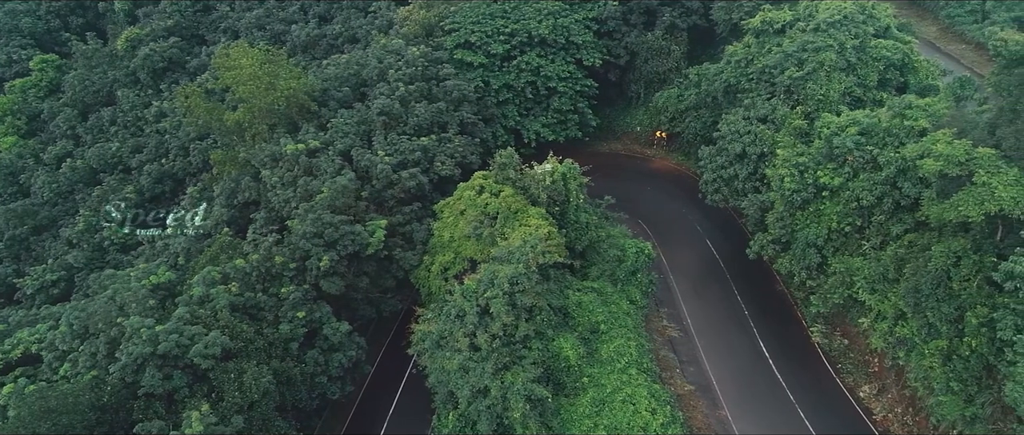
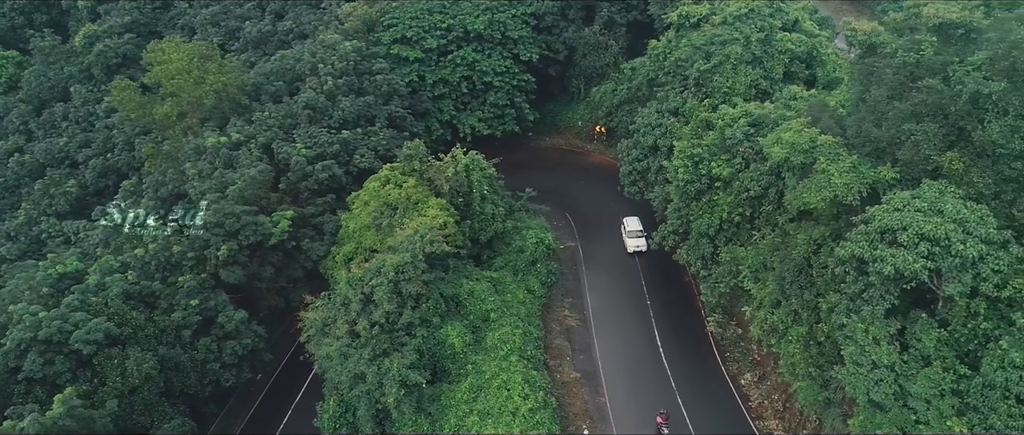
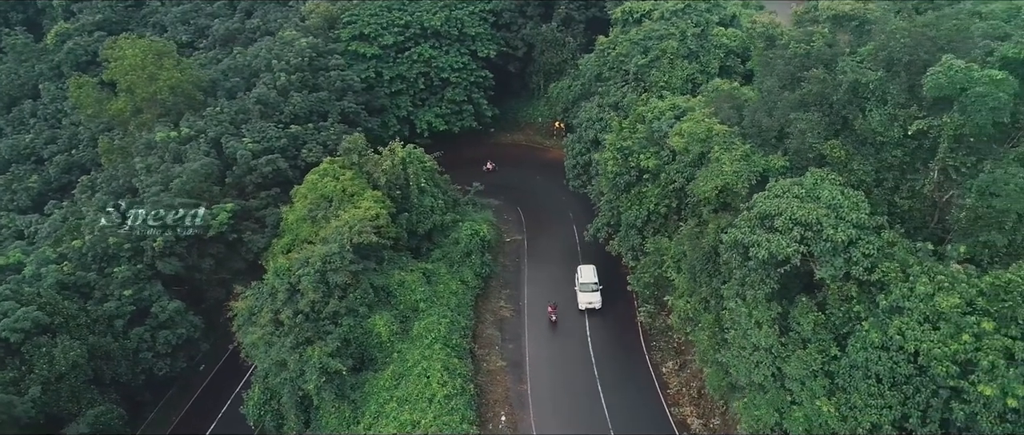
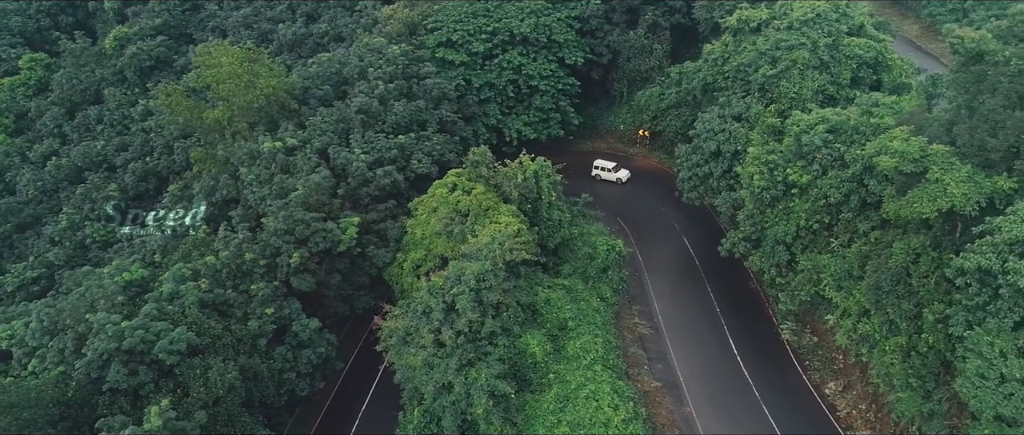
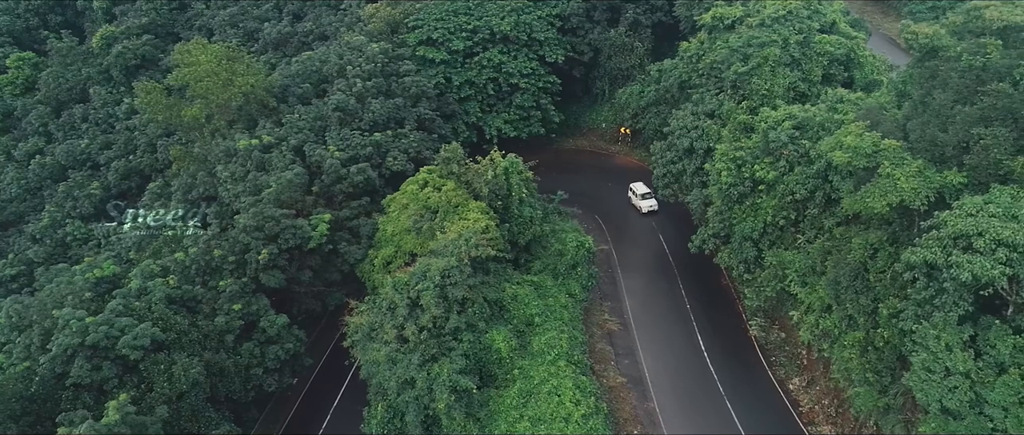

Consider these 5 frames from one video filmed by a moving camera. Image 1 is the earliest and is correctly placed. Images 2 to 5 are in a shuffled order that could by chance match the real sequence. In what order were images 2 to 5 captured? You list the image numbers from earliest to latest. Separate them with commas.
4, 5, 2, 3
